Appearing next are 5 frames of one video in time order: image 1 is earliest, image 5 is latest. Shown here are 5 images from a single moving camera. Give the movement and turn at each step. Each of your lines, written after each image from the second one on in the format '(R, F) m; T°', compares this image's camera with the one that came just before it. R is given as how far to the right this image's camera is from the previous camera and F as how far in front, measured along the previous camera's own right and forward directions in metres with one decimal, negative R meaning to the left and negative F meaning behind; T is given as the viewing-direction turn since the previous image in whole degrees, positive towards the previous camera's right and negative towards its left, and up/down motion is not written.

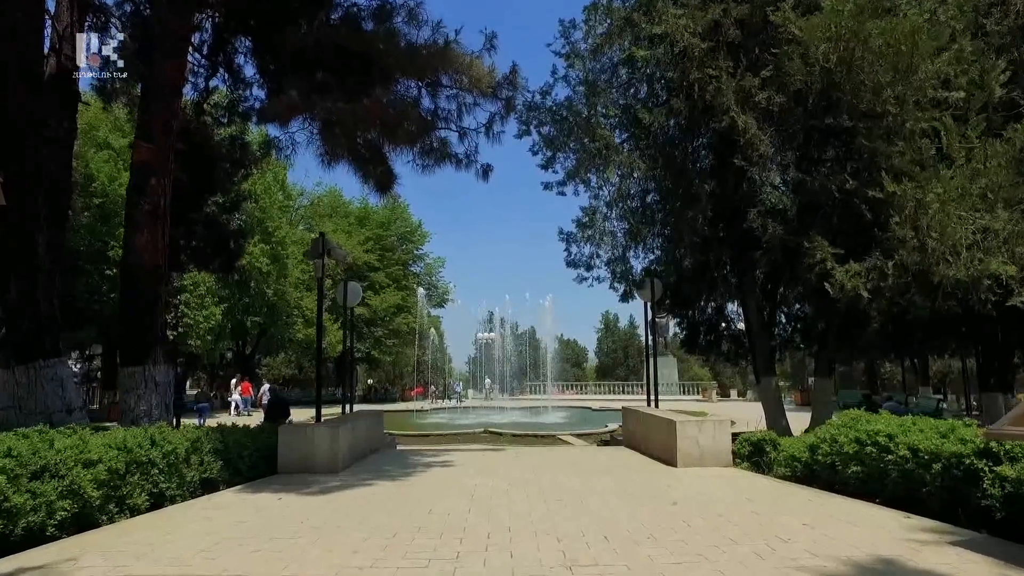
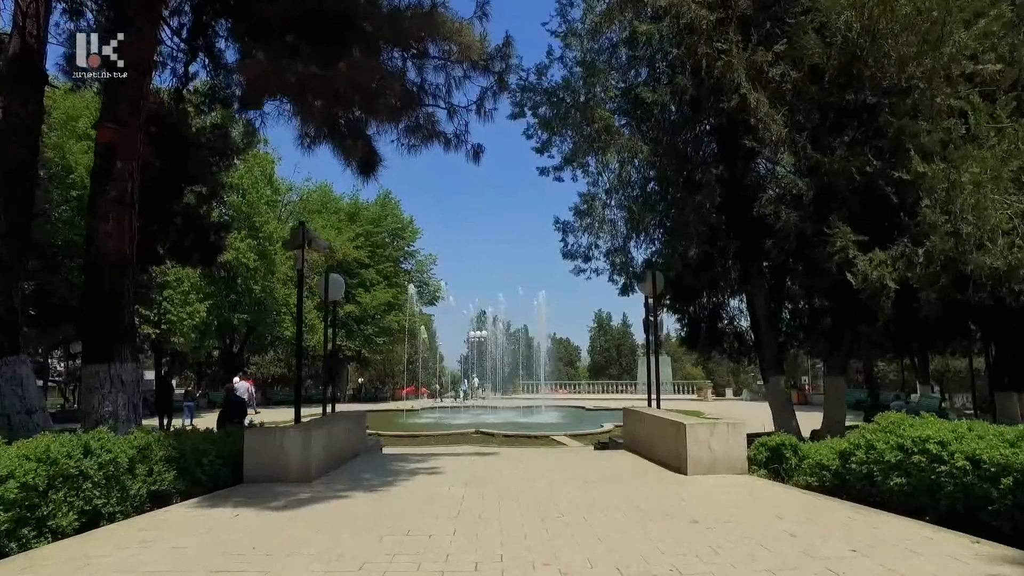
(0.0, +0.9) m; +1°
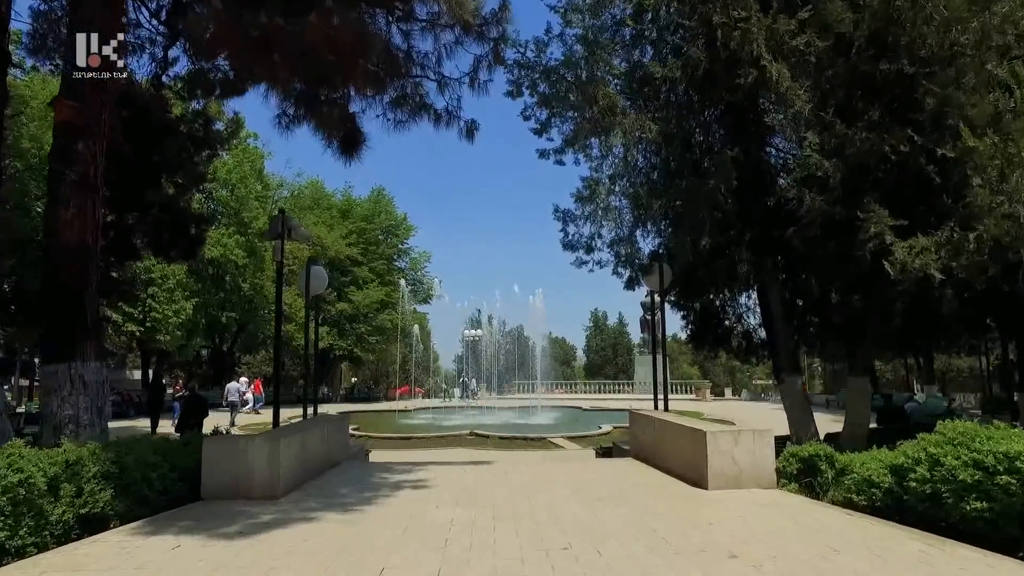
(0.0, +1.0) m; 0°
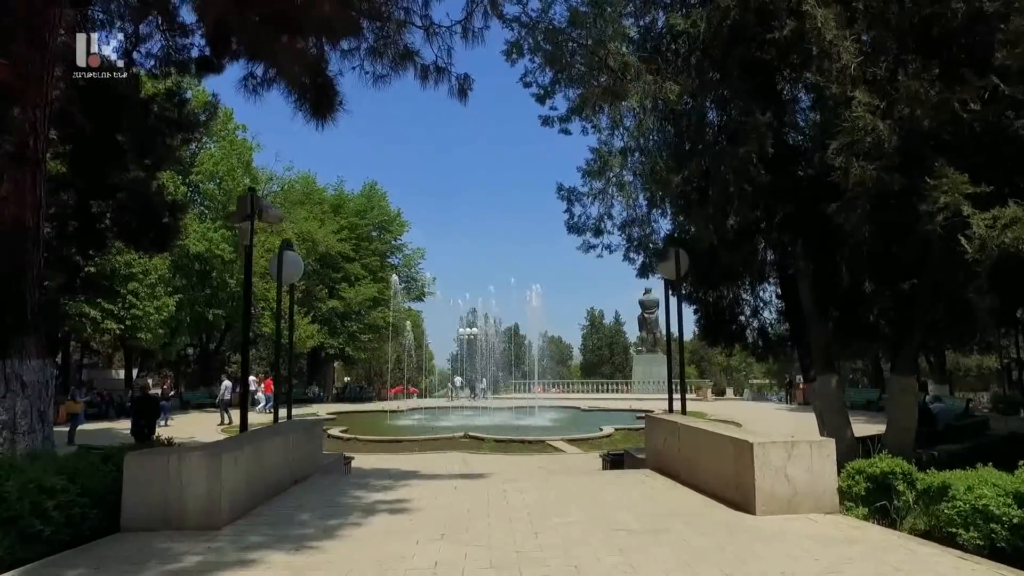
(0.0, +1.5) m; 0°
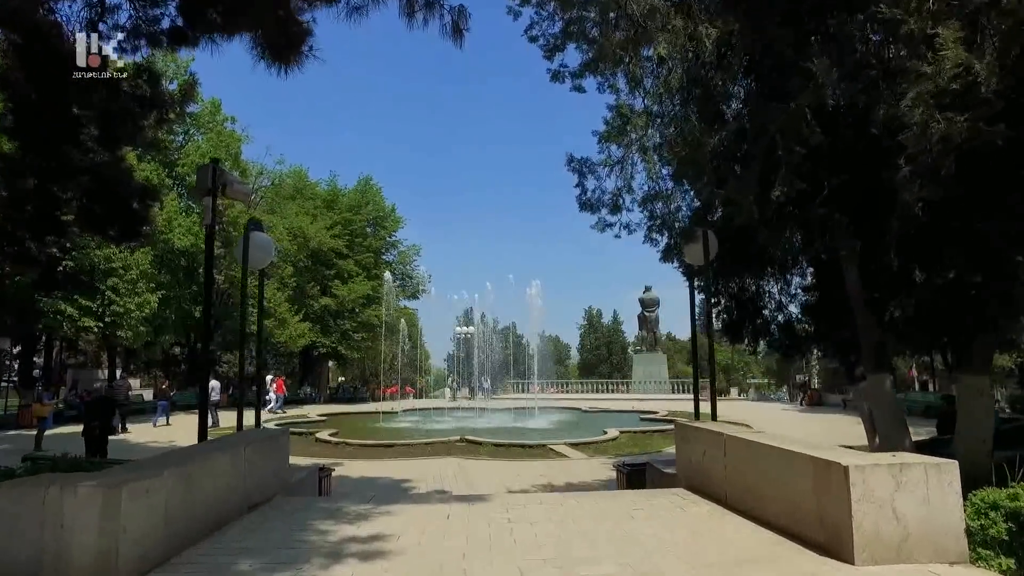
(-0.1, +1.6) m; 0°
